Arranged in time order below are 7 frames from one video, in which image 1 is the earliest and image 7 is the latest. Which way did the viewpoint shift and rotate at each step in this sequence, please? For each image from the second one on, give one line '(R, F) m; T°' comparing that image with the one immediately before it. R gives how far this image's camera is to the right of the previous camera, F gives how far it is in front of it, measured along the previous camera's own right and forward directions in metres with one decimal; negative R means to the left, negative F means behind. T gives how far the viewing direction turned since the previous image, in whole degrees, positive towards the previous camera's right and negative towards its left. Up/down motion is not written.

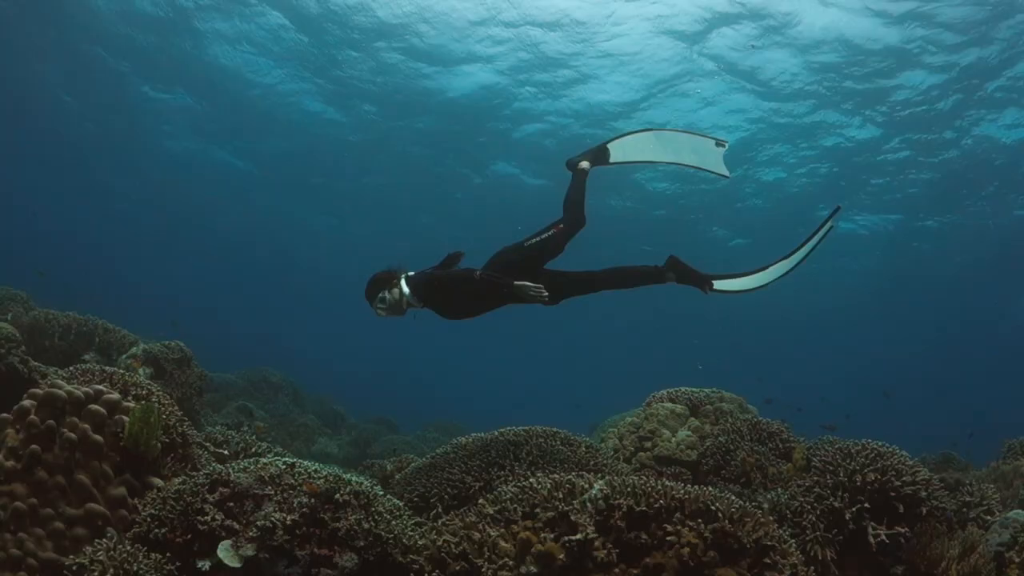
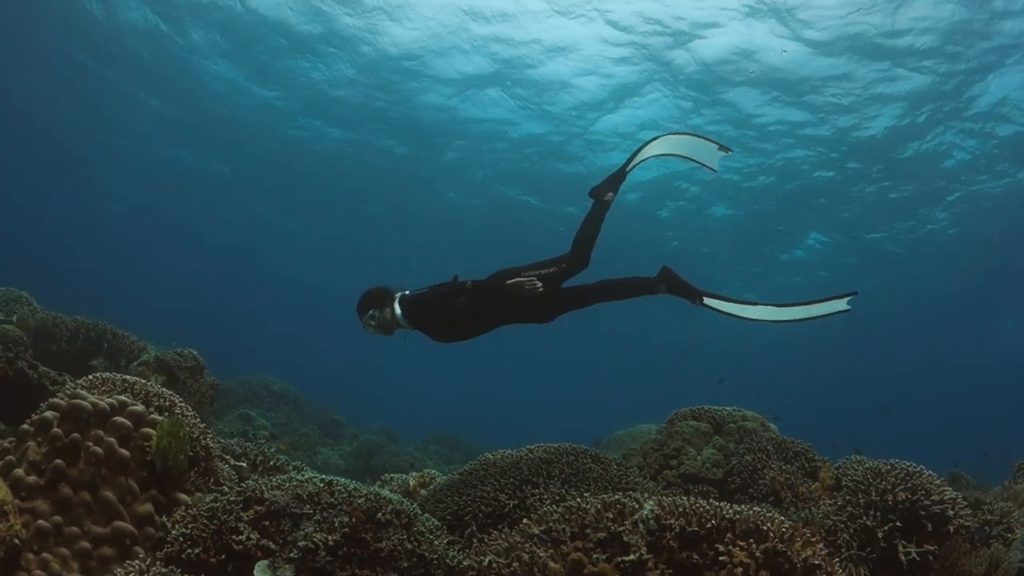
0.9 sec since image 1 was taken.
(-0.6, 0.0) m; +2°
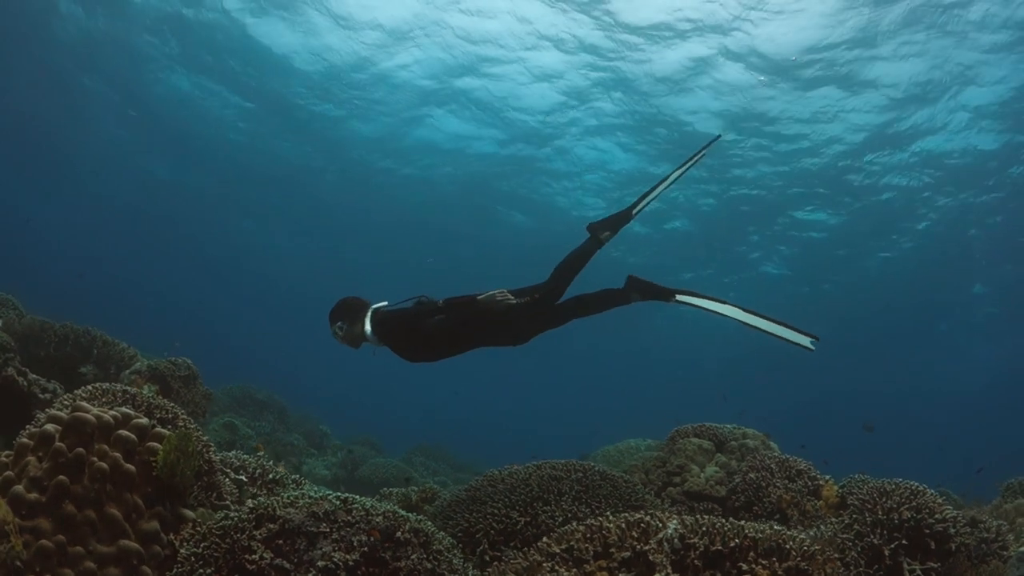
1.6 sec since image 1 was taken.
(-0.4, 0.0) m; +3°
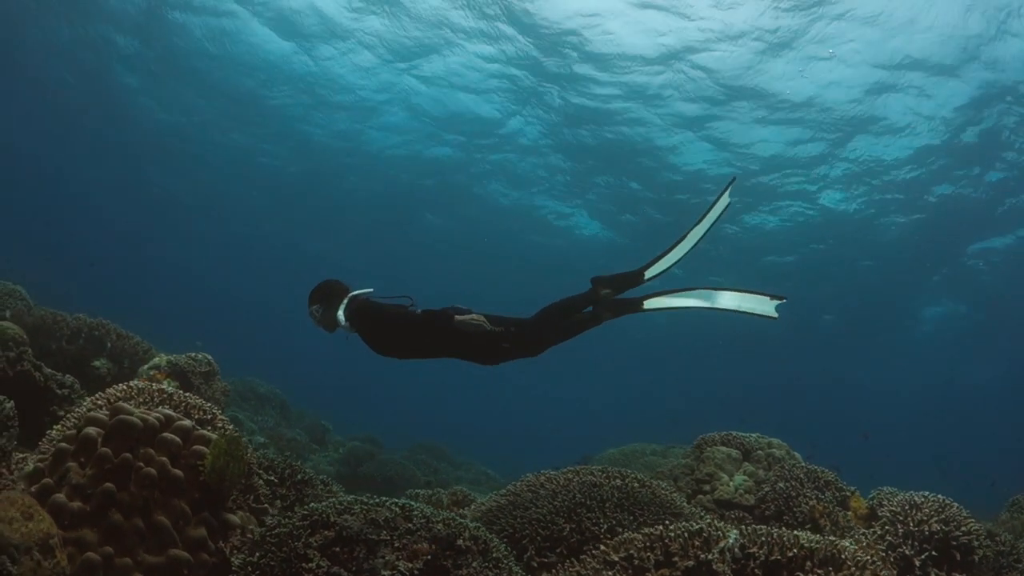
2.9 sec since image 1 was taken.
(-0.8, 0.0) m; +3°
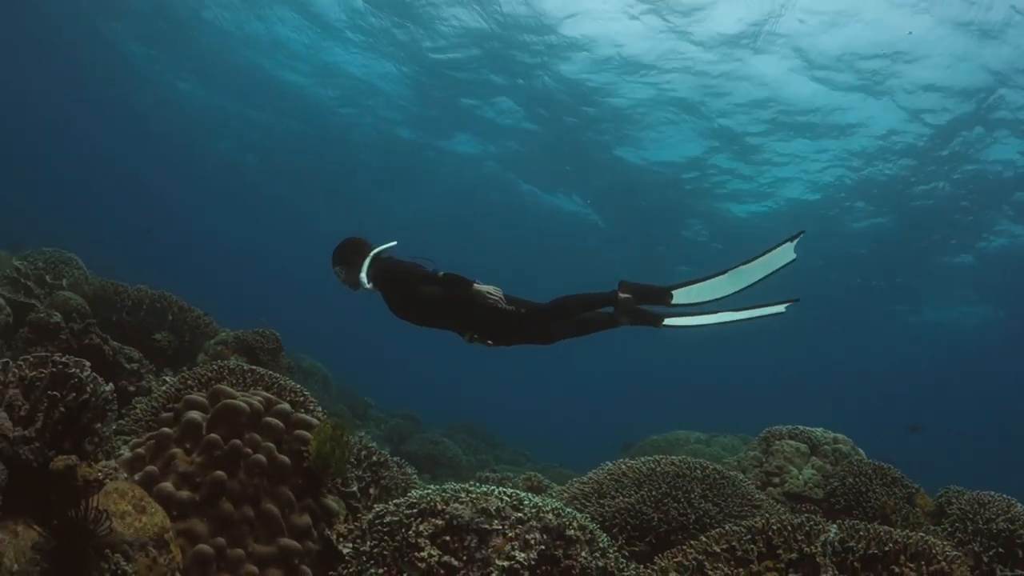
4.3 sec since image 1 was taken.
(-1.1, +0.1) m; +2°
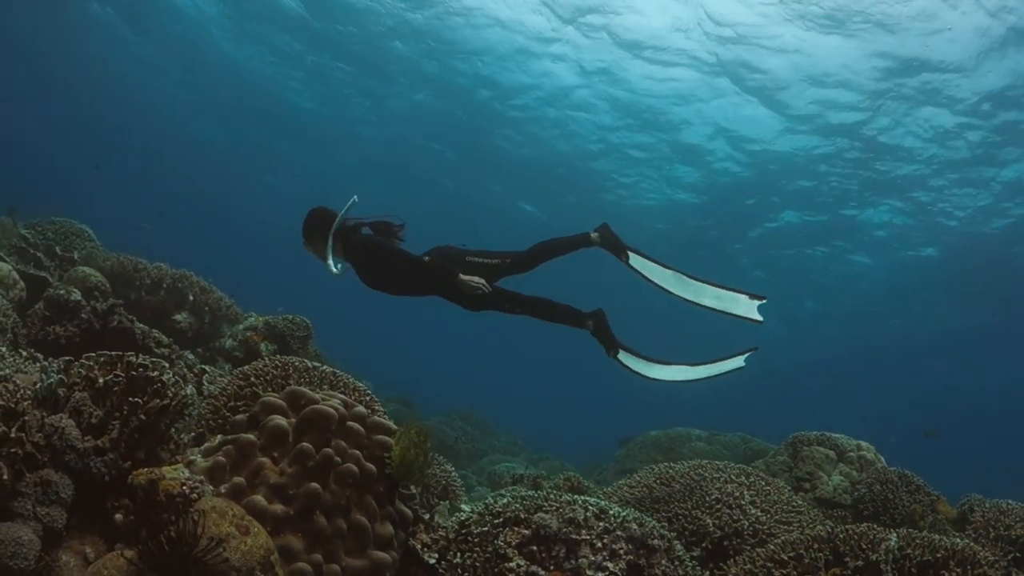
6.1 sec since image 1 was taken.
(-1.3, +0.2) m; +6°
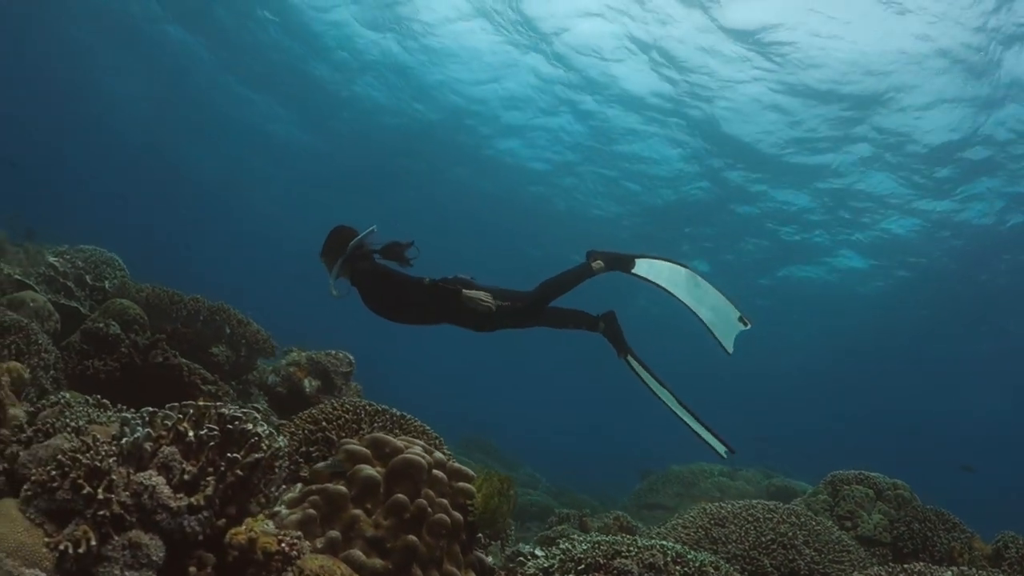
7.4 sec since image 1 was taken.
(-1.0, +0.1) m; +4°
